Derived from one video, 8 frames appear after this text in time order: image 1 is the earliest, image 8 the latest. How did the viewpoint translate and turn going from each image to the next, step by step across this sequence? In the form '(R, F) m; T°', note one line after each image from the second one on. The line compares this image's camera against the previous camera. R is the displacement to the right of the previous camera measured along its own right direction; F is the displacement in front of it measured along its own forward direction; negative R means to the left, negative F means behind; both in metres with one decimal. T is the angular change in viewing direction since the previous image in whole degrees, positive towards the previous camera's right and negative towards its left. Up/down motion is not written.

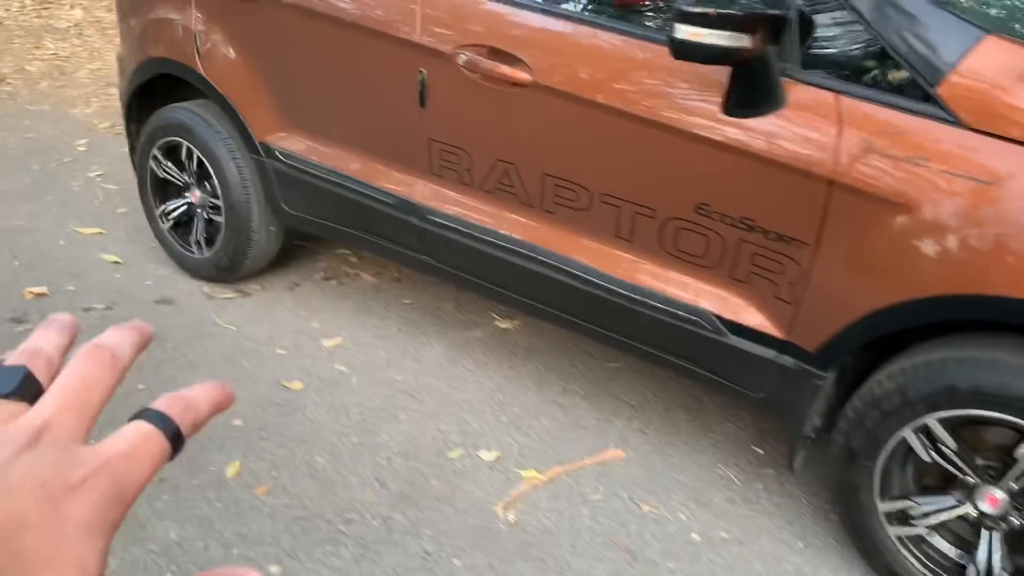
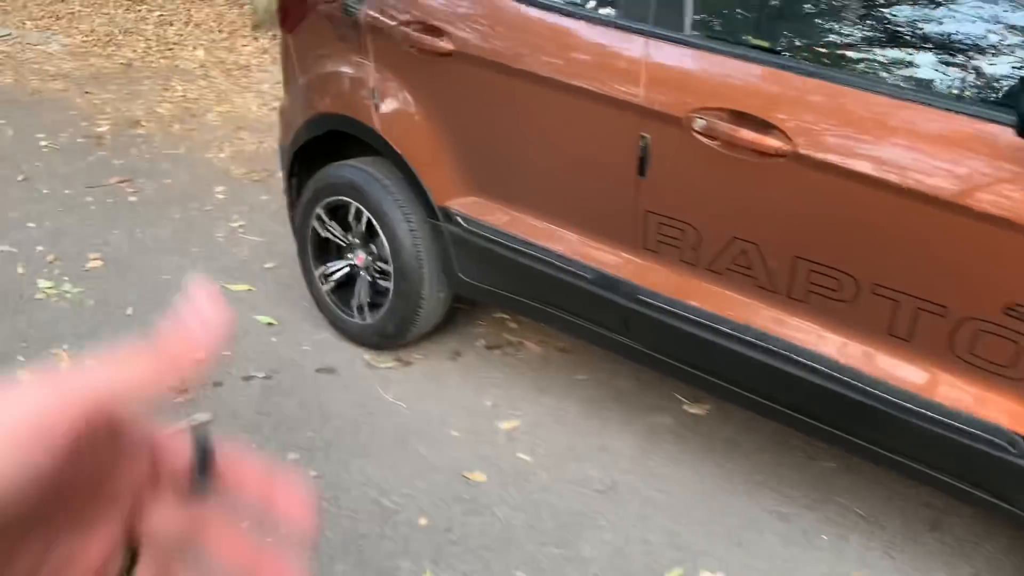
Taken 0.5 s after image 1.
(-0.4, +0.3) m; -5°
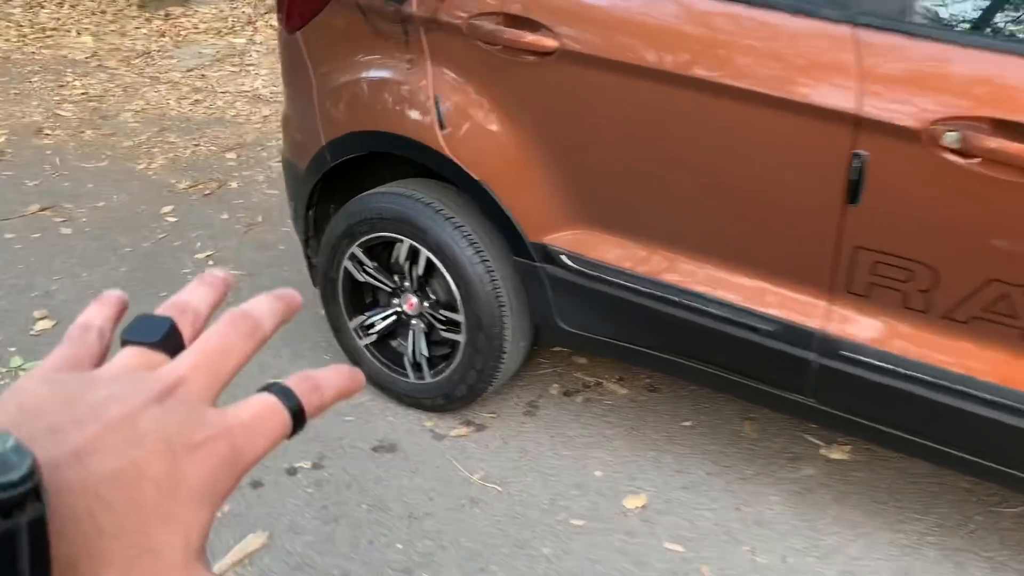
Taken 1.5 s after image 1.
(-0.6, +0.7) m; +7°
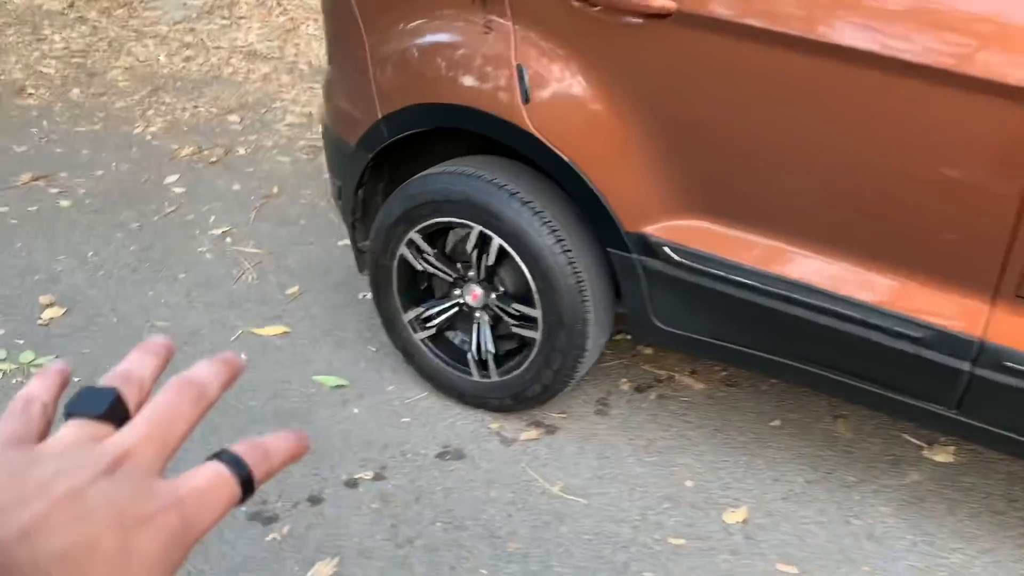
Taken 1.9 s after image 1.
(-0.3, +0.3) m; +2°
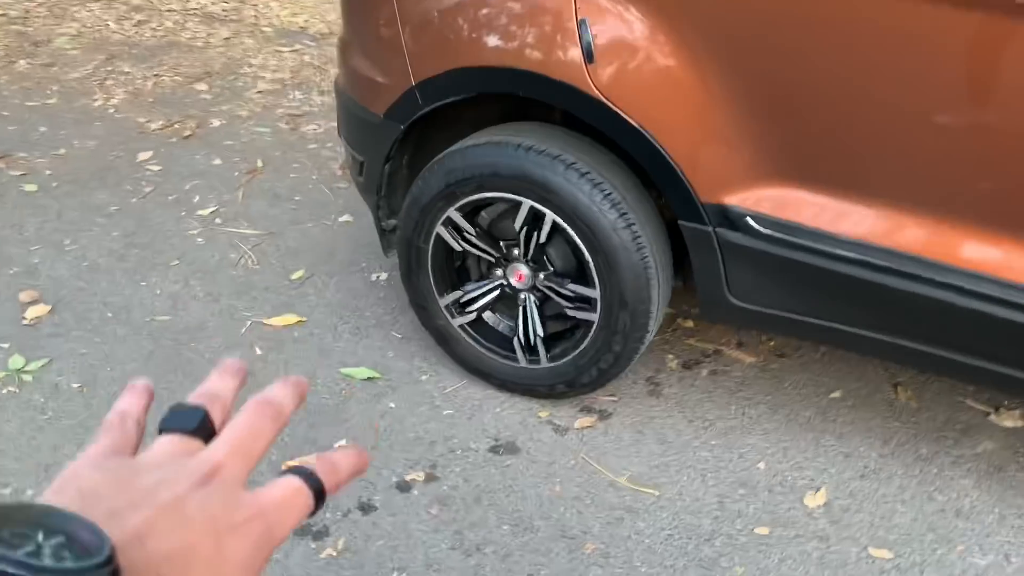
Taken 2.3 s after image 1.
(-0.3, +0.2) m; +4°
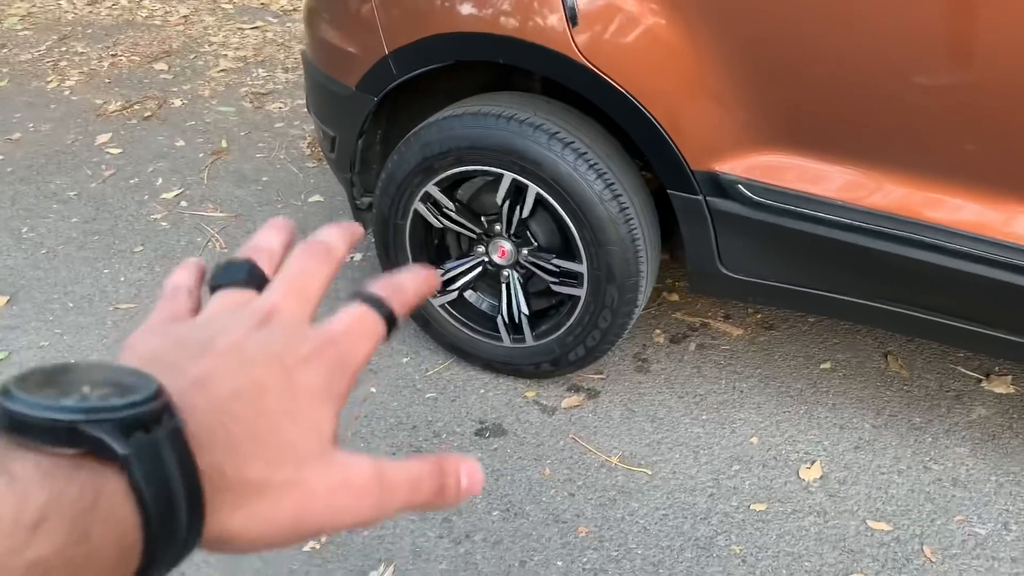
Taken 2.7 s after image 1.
(0.0, +0.1) m; +2°
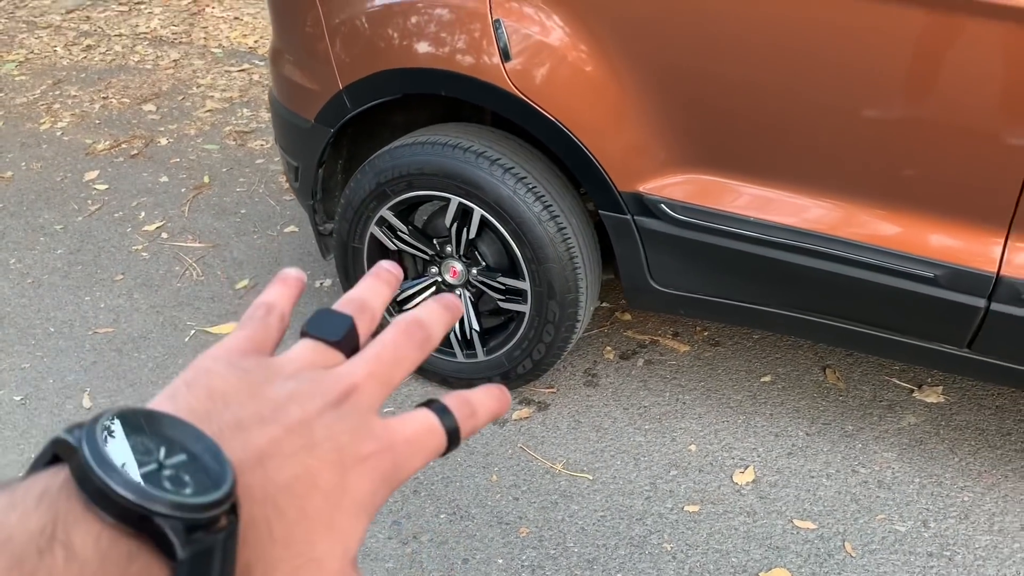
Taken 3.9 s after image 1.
(+0.1, -0.1) m; 0°
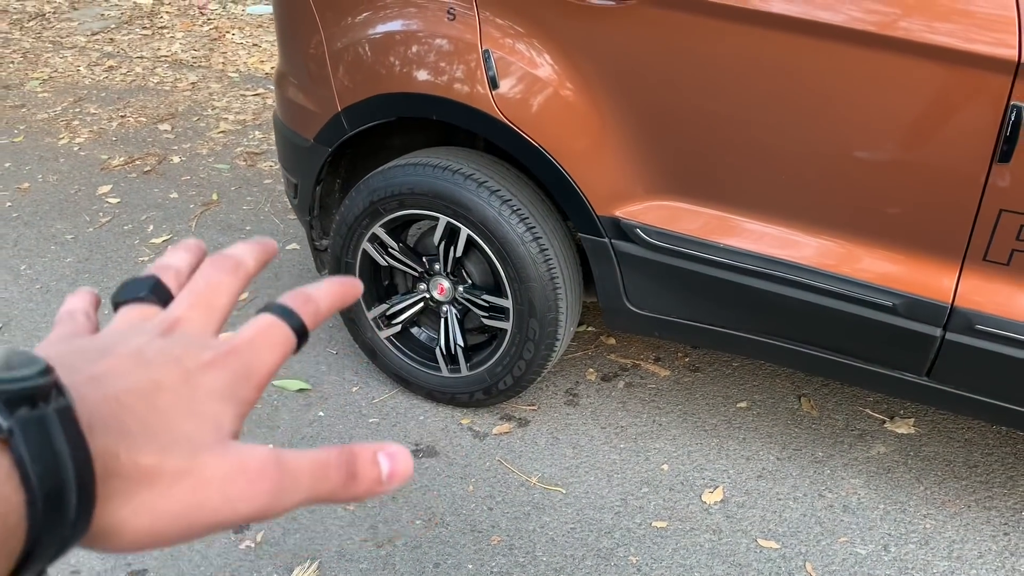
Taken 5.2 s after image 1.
(+0.1, -0.1) m; -1°
